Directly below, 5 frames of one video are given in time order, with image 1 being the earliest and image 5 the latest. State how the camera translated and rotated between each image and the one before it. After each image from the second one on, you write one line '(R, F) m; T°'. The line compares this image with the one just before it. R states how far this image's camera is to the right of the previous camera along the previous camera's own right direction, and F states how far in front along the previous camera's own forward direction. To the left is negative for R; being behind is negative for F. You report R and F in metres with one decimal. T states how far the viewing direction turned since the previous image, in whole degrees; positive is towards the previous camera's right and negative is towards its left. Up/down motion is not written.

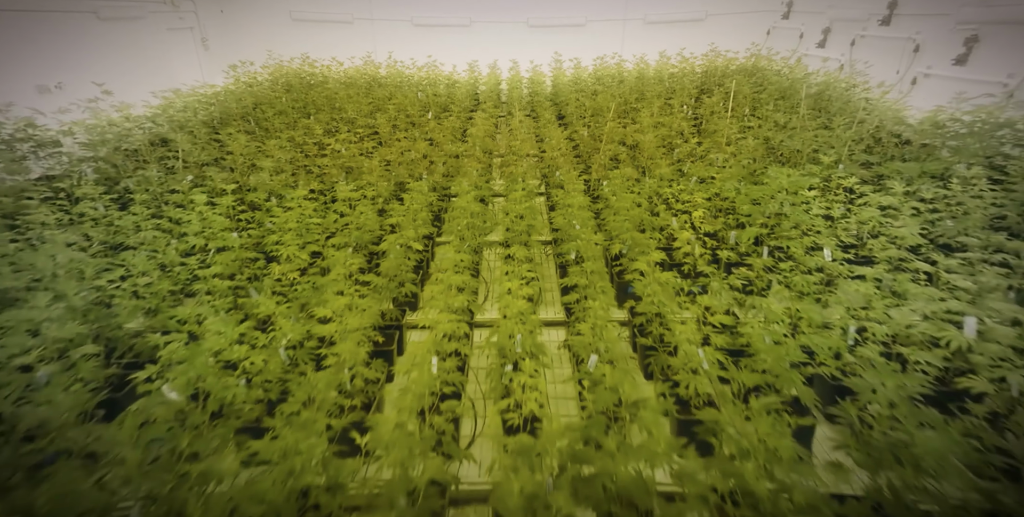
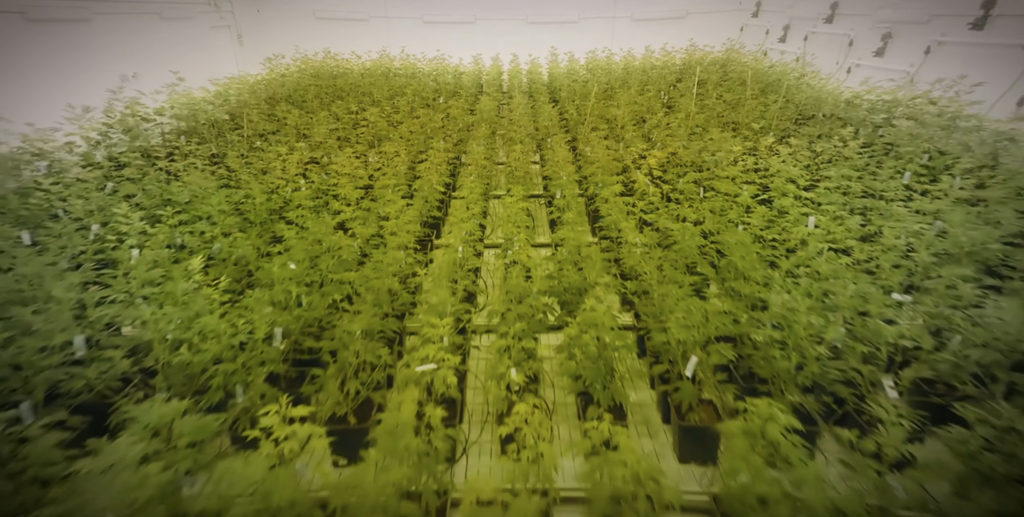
(0.0, -1.4) m; 0°
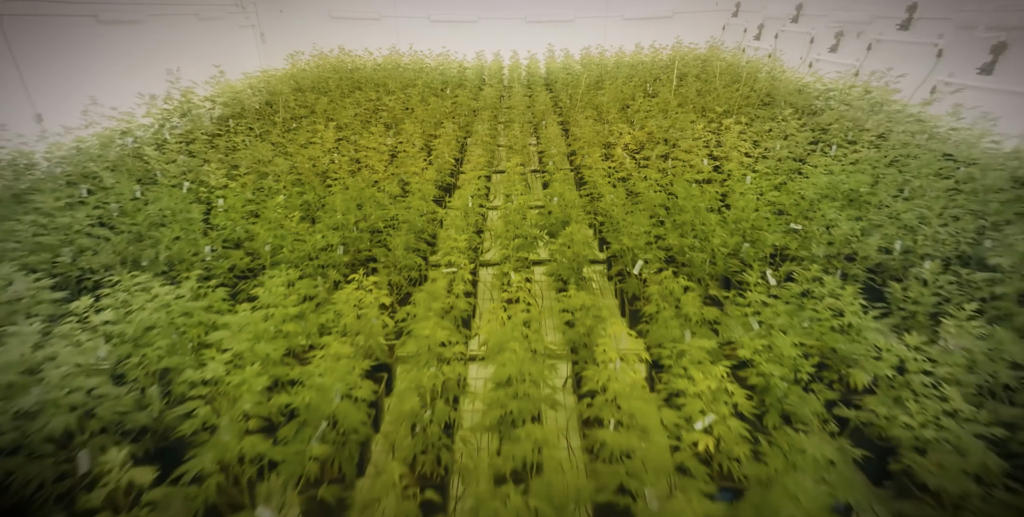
(0.0, -1.1) m; 0°
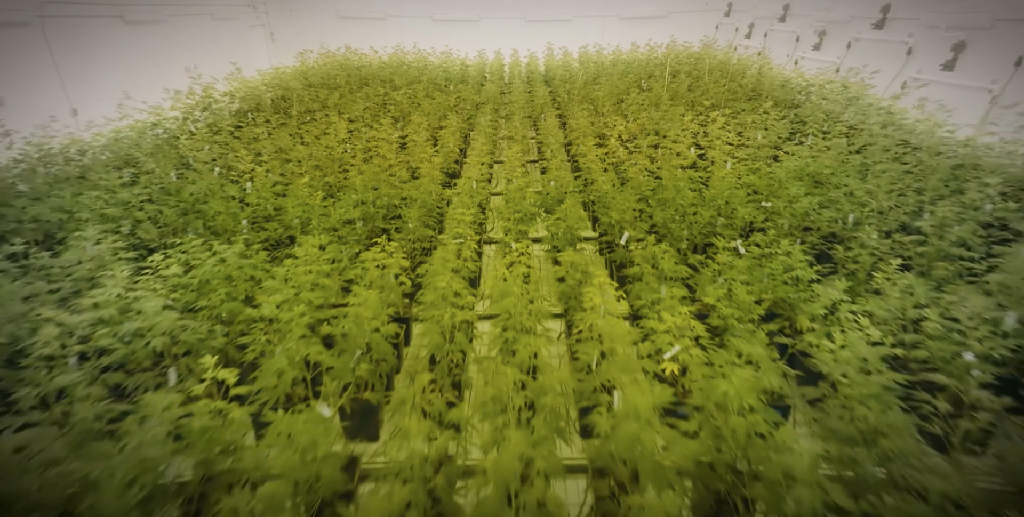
(0.0, -0.5) m; 0°
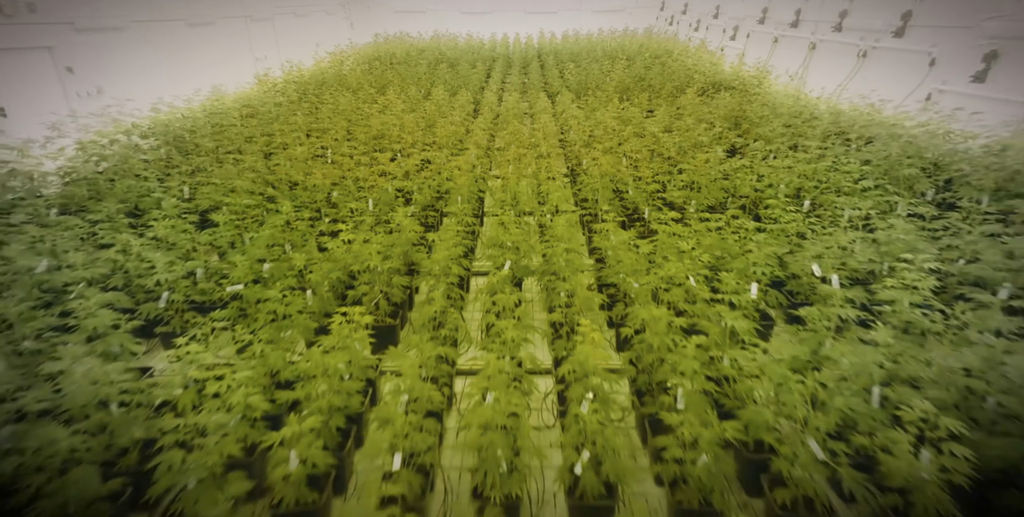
(+0.1, -5.8) m; 0°
